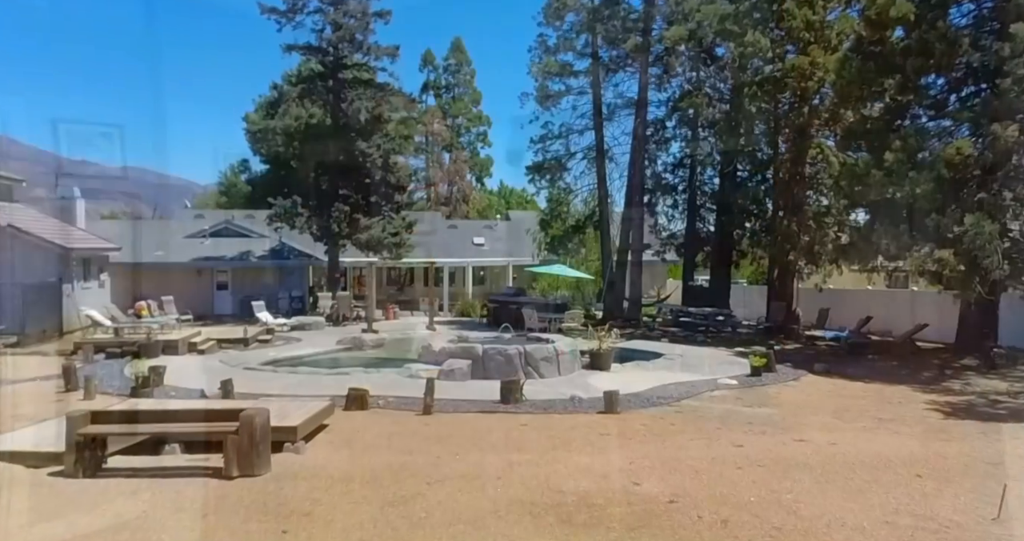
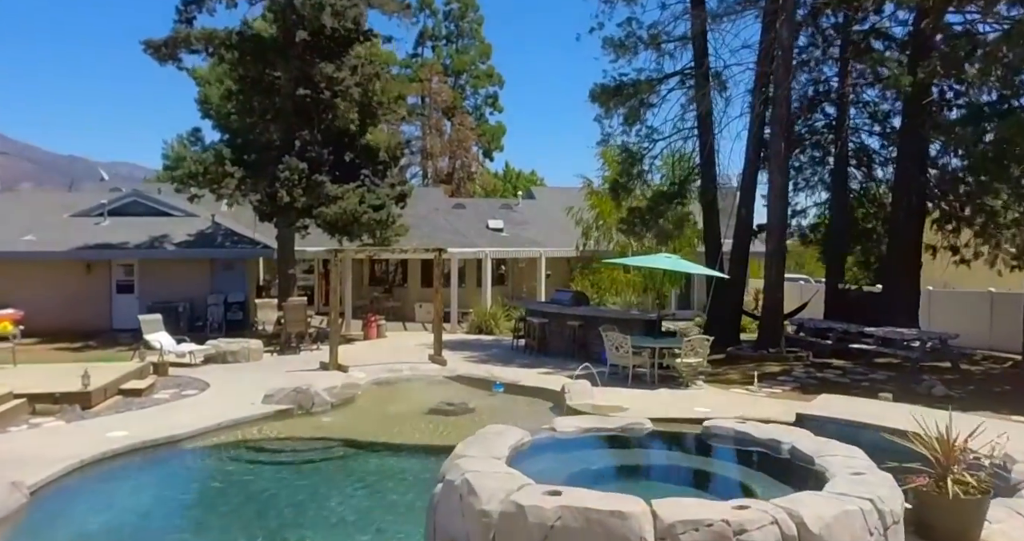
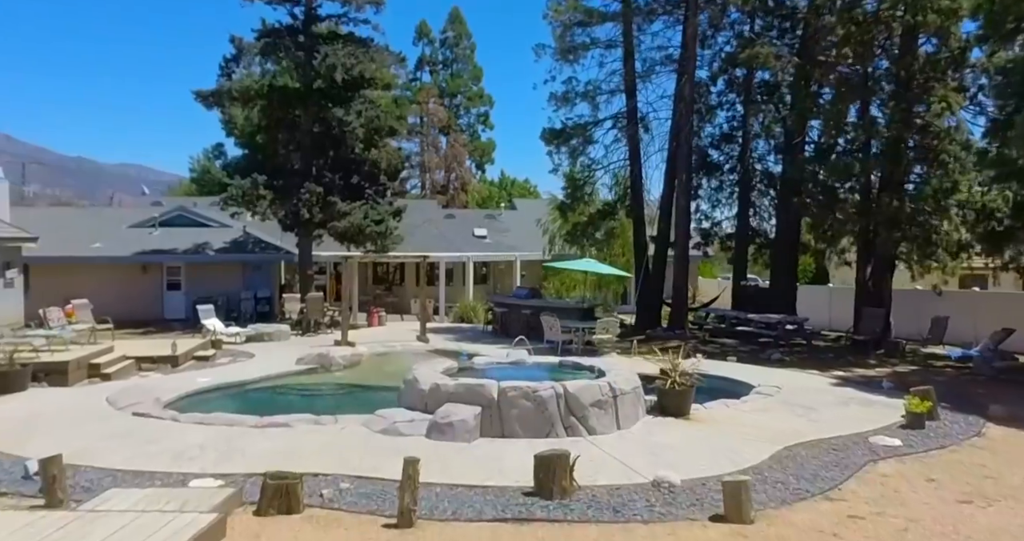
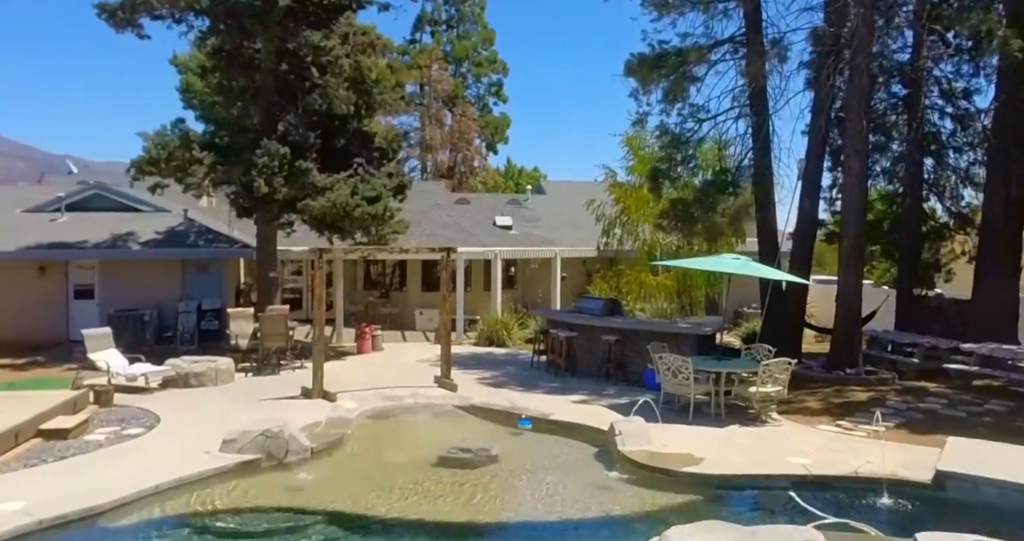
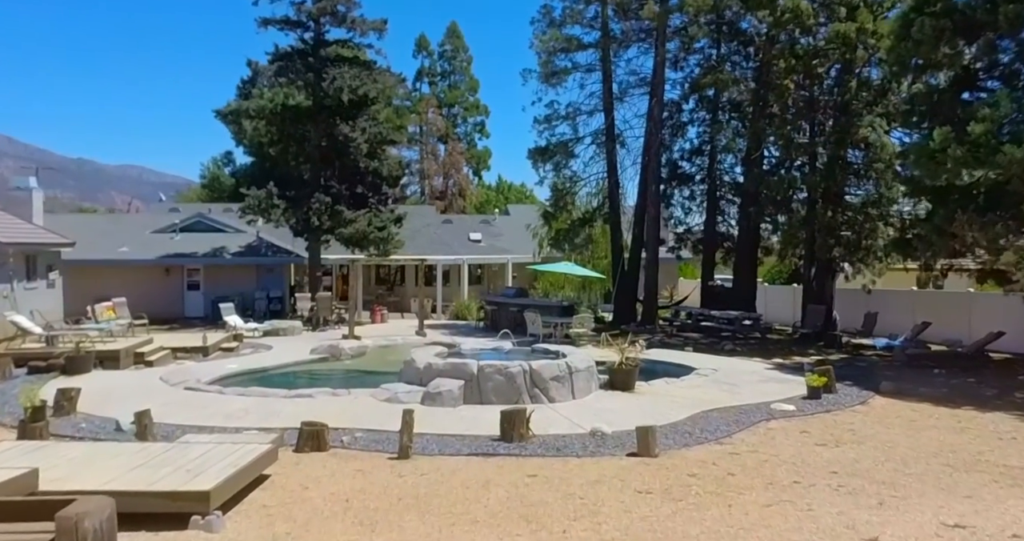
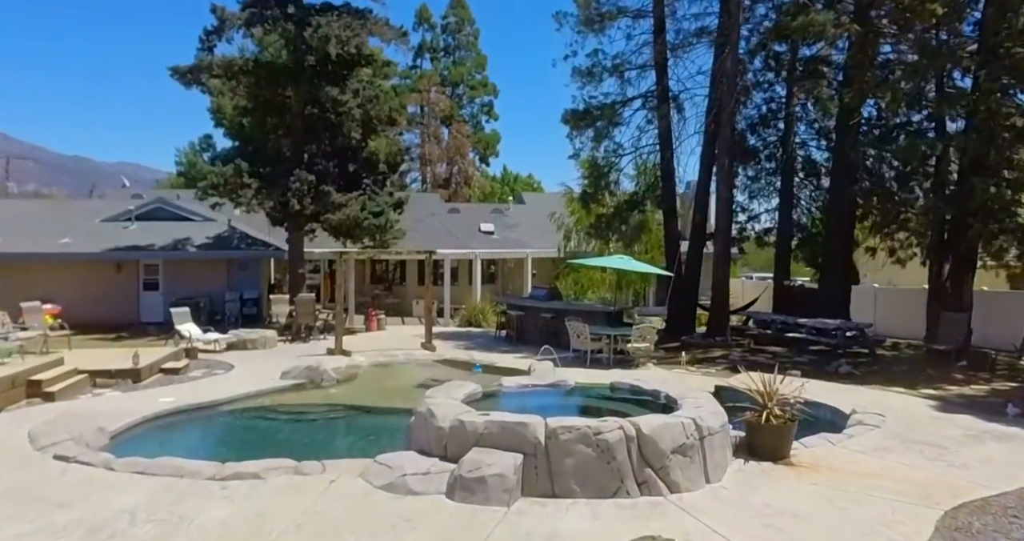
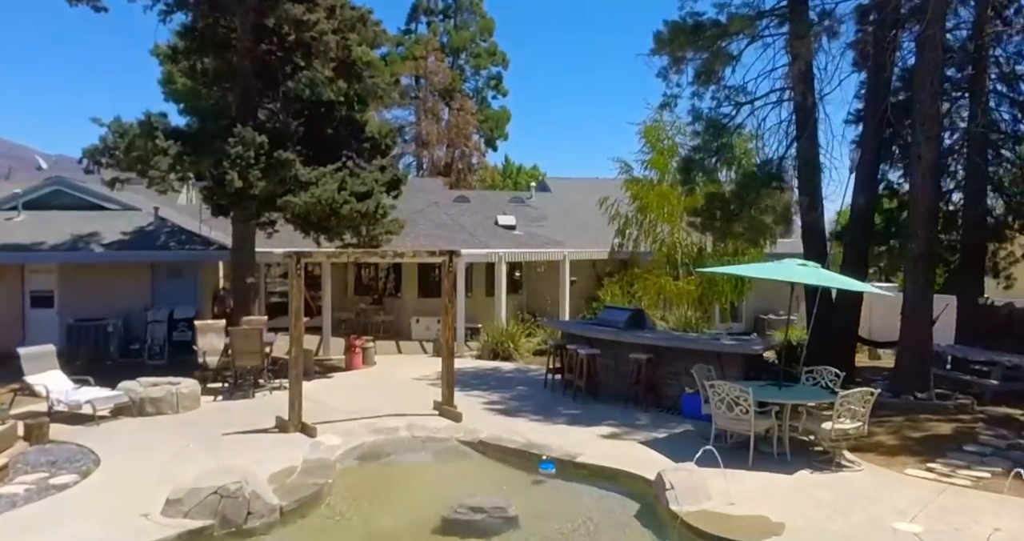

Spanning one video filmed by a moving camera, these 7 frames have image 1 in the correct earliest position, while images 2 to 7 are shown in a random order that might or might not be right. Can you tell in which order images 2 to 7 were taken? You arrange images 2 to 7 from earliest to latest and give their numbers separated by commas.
5, 3, 6, 2, 4, 7
